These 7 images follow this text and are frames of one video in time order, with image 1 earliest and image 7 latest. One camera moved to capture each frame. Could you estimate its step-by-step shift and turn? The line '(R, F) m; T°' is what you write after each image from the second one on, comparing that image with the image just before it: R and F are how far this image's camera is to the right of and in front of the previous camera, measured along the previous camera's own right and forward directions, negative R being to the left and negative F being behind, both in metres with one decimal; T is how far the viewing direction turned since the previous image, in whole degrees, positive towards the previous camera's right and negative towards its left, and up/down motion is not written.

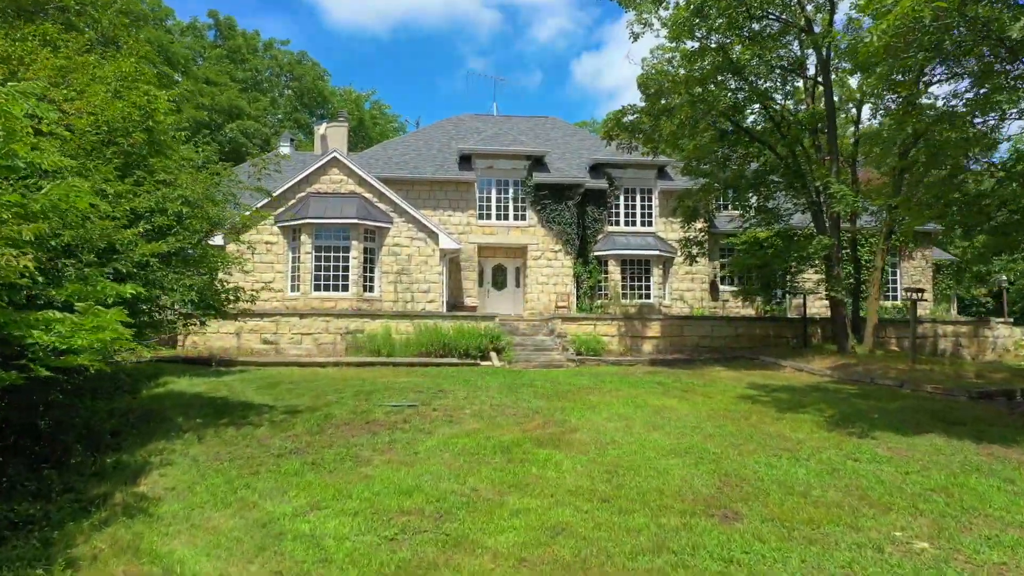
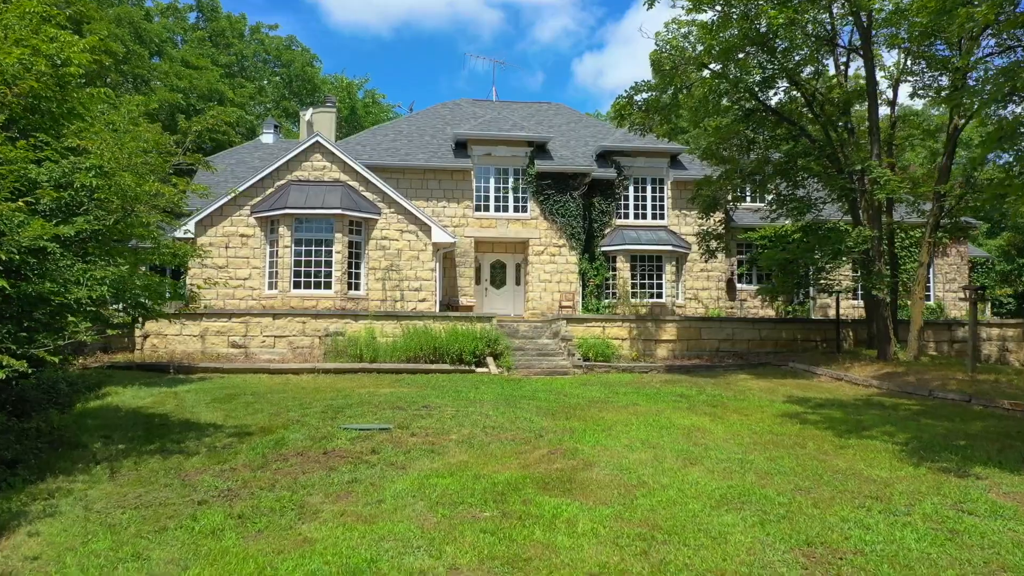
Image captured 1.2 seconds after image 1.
(0.0, +2.0) m; 0°
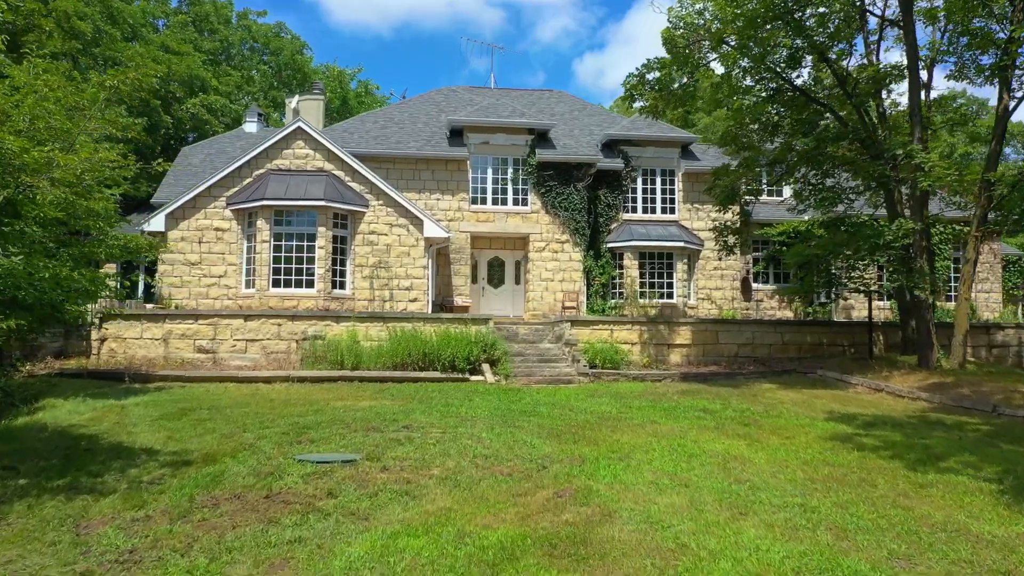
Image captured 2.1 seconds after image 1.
(0.0, +1.6) m; 0°
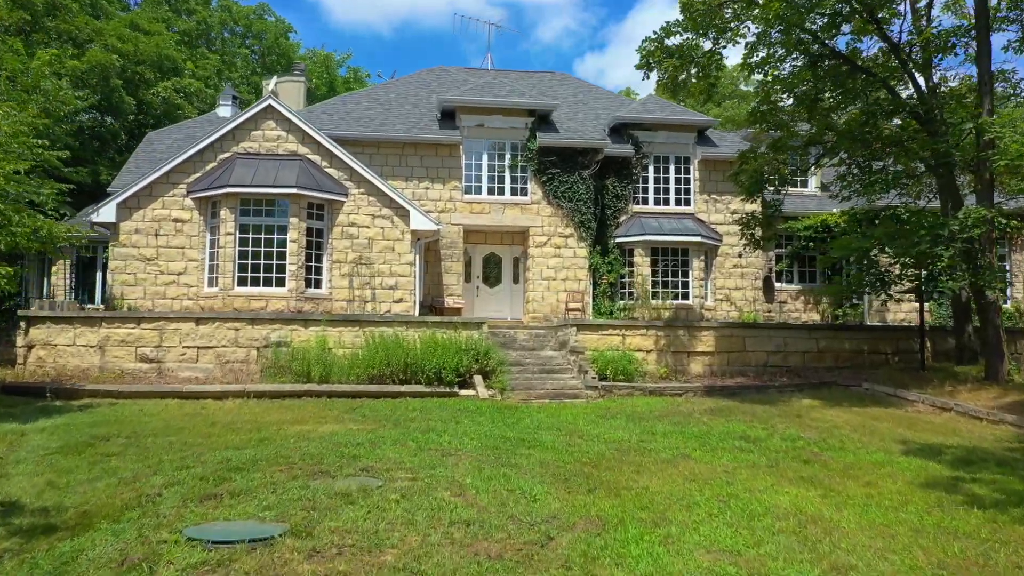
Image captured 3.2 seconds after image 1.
(+0.1, +2.1) m; 0°
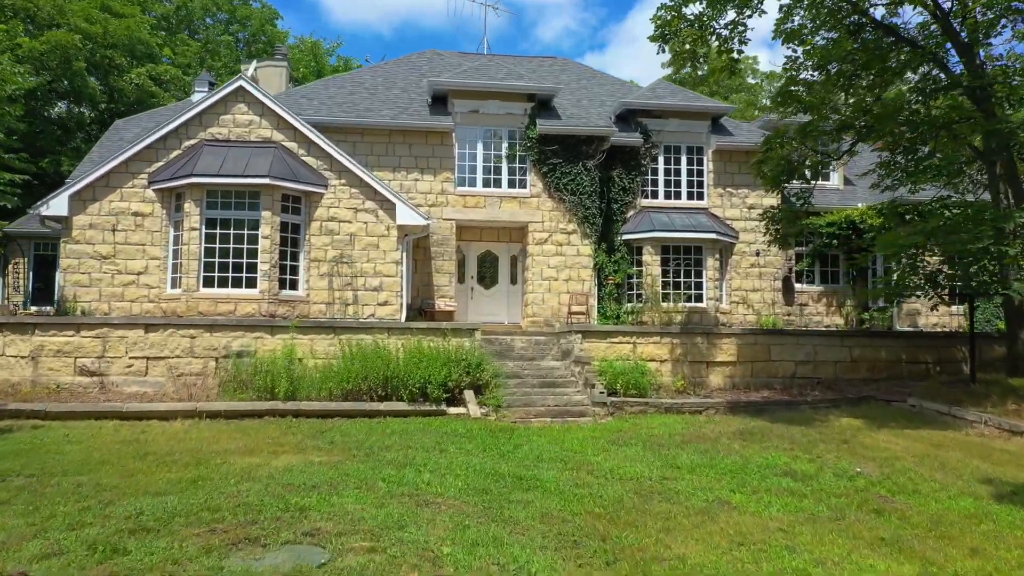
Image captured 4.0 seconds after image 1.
(+0.1, +1.6) m; 0°
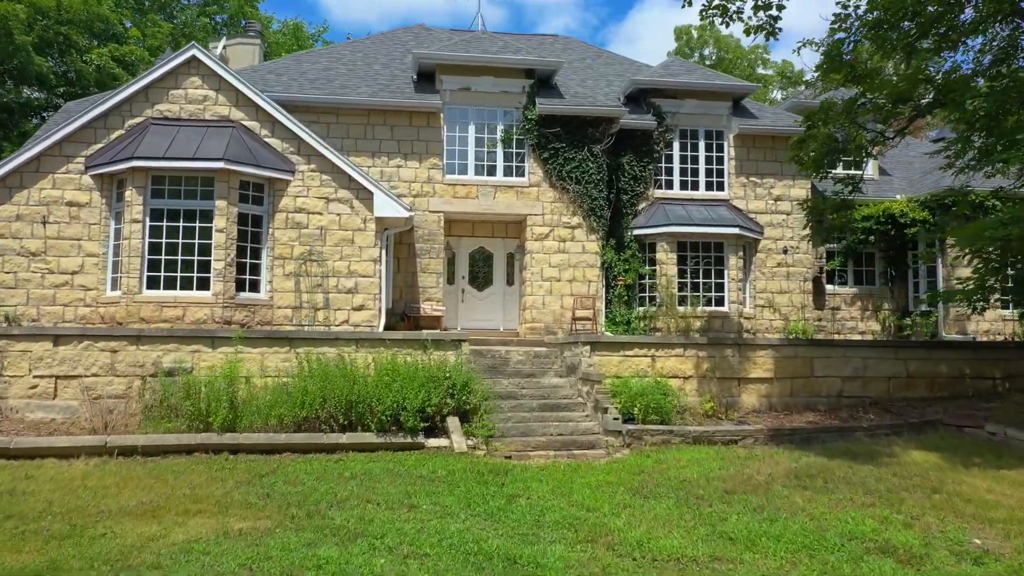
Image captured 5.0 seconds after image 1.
(+0.1, +2.0) m; 0°
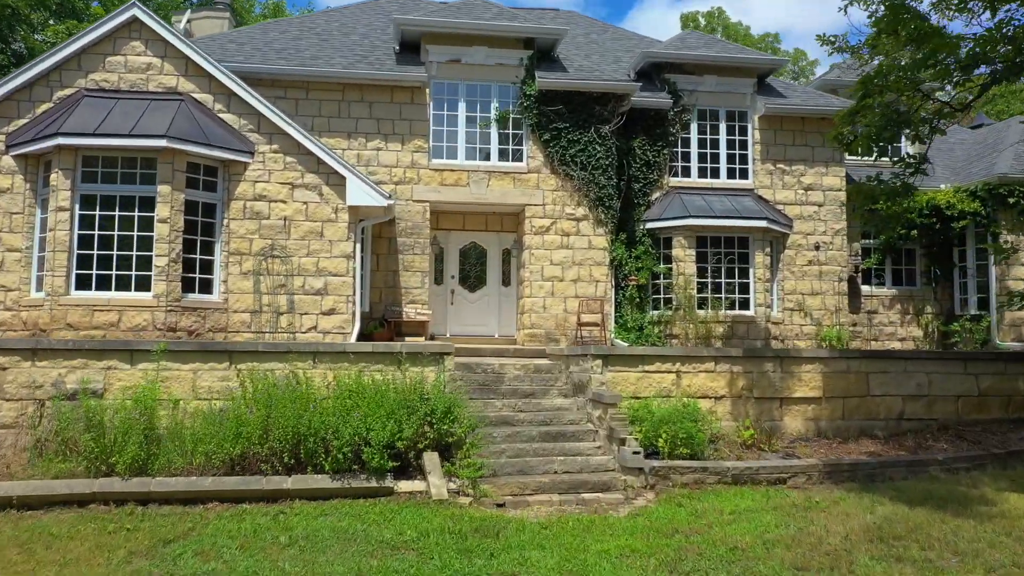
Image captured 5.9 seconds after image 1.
(+0.1, +1.8) m; 0°
